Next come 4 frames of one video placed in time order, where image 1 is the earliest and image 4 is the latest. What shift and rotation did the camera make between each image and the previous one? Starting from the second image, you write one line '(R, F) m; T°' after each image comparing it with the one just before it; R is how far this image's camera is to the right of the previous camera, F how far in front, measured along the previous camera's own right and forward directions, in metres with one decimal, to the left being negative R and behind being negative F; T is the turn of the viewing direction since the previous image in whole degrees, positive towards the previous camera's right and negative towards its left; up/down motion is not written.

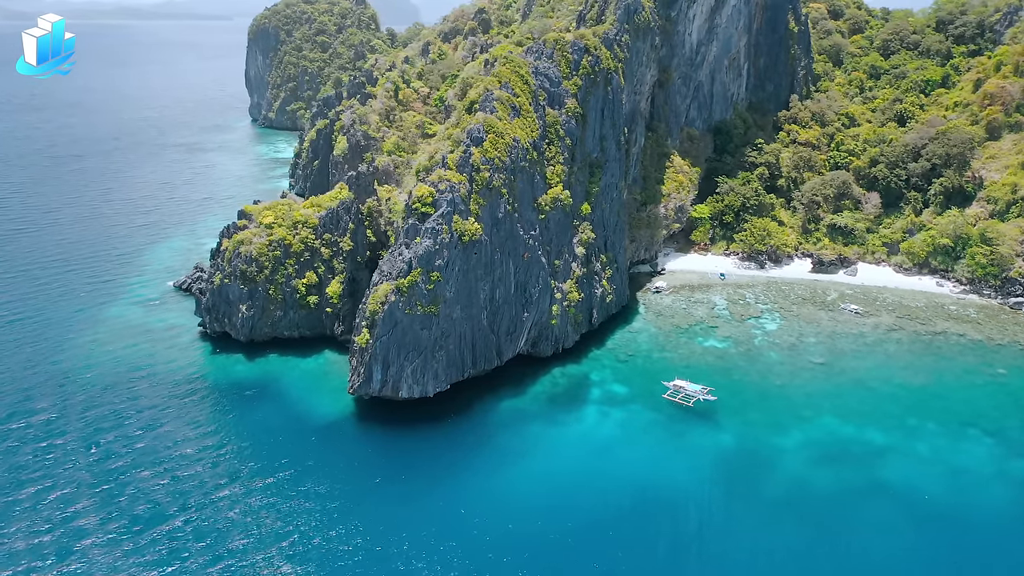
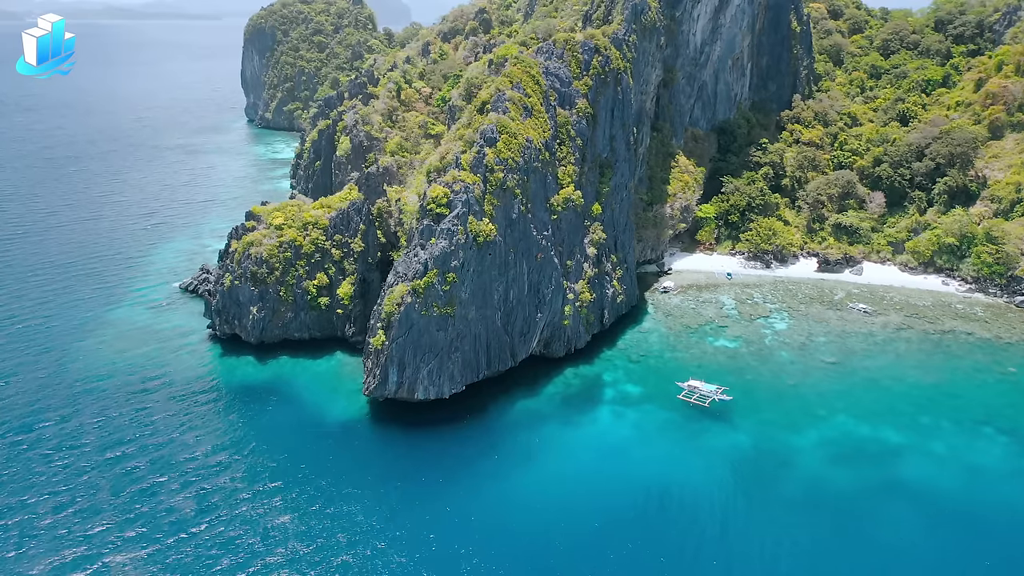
(-1.3, +0.1) m; 0°
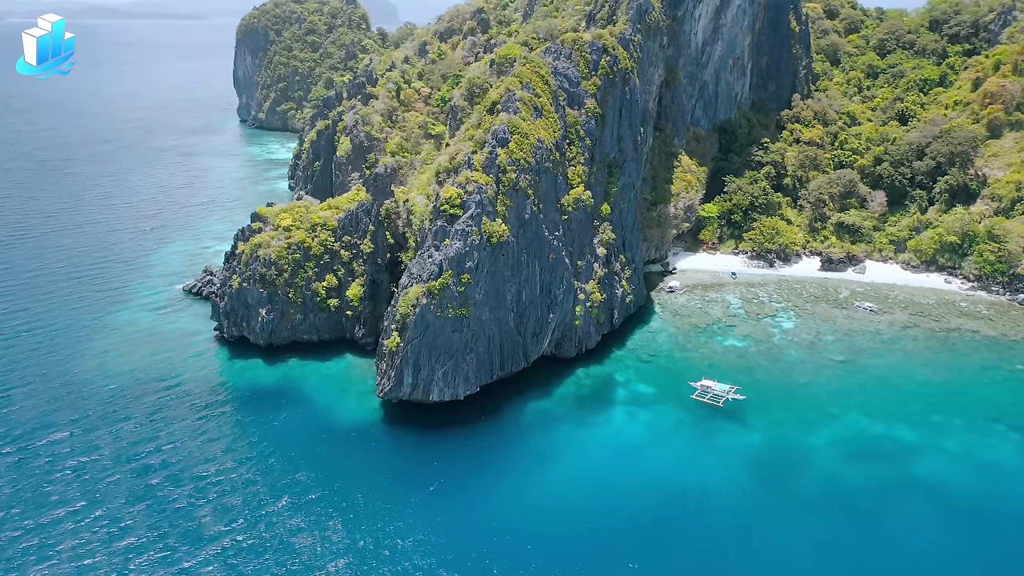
(-1.4, +0.1) m; +1°
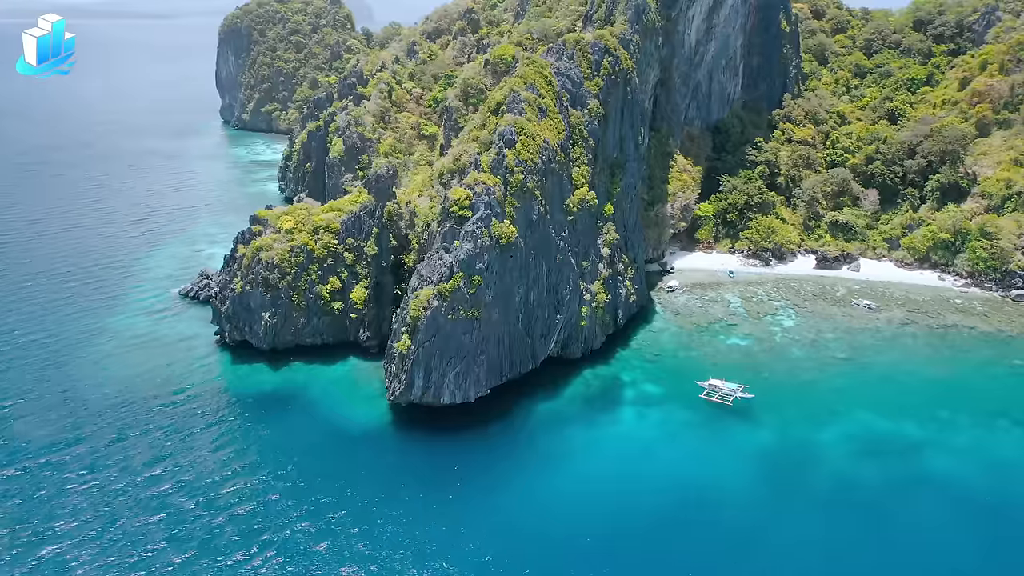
(-1.6, +0.2) m; +1°
